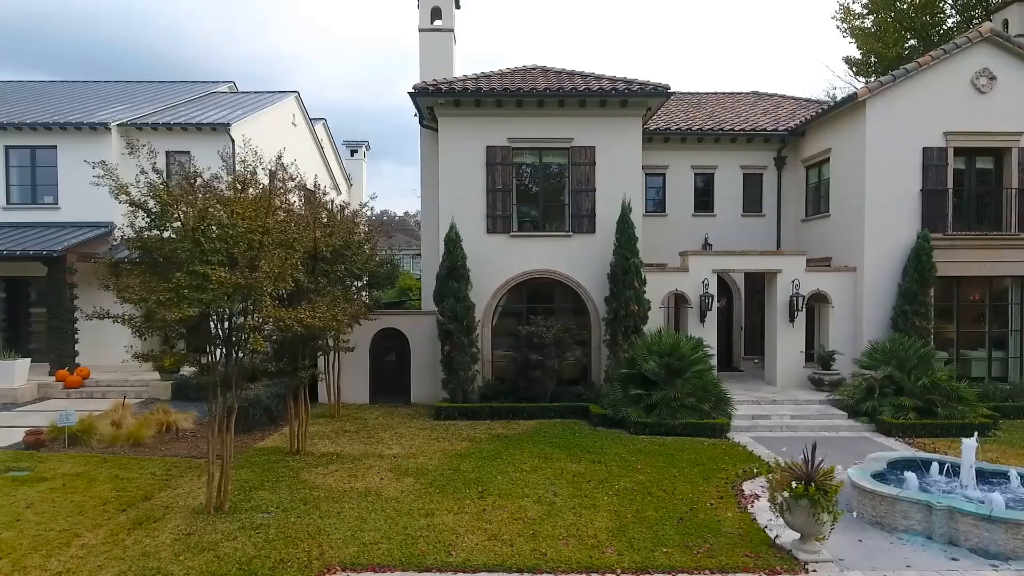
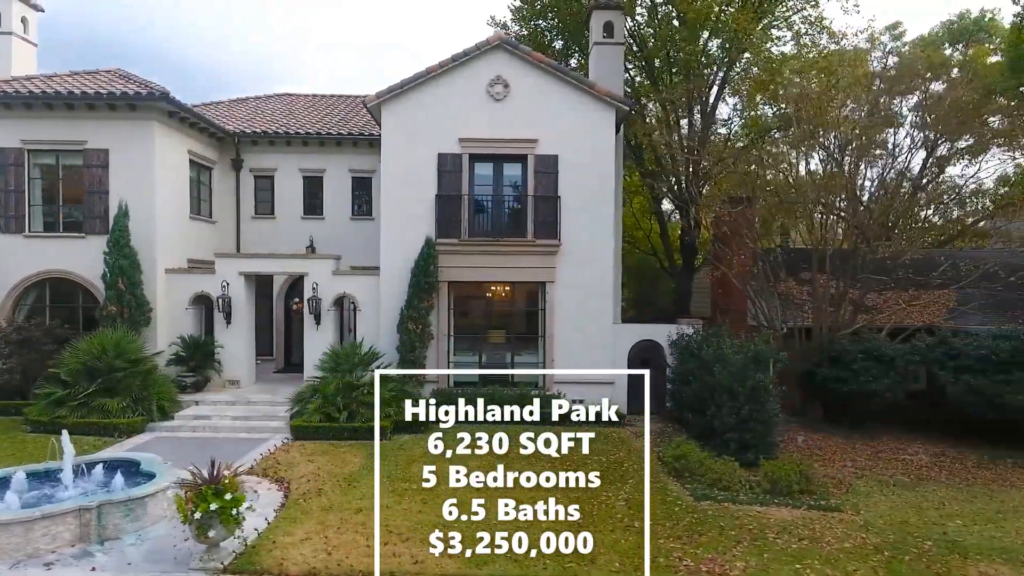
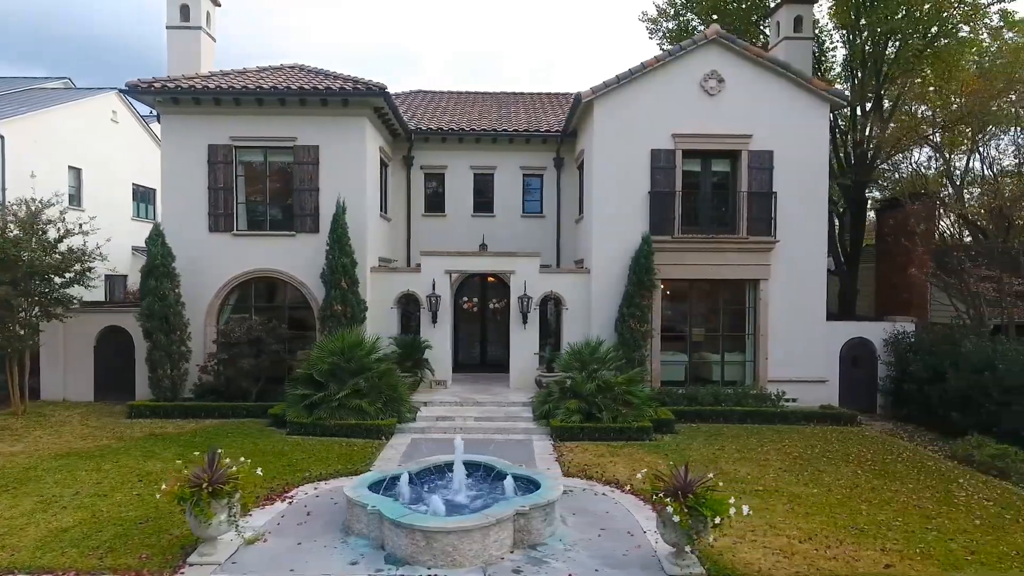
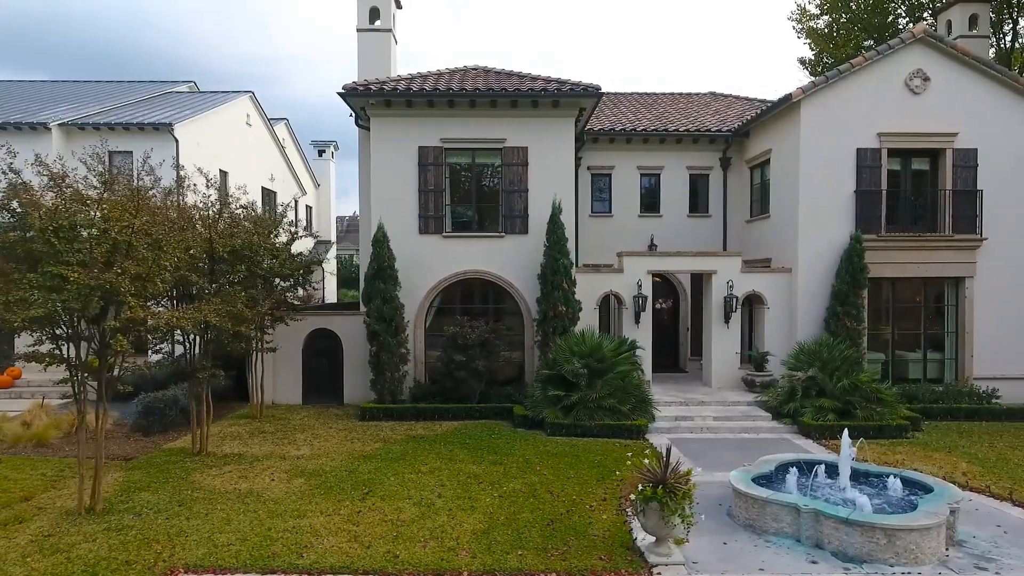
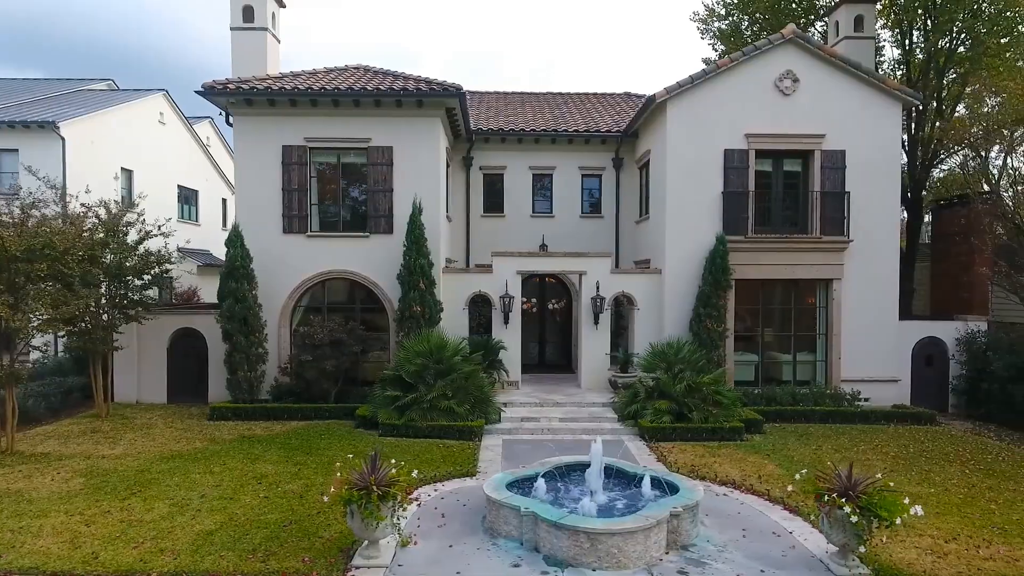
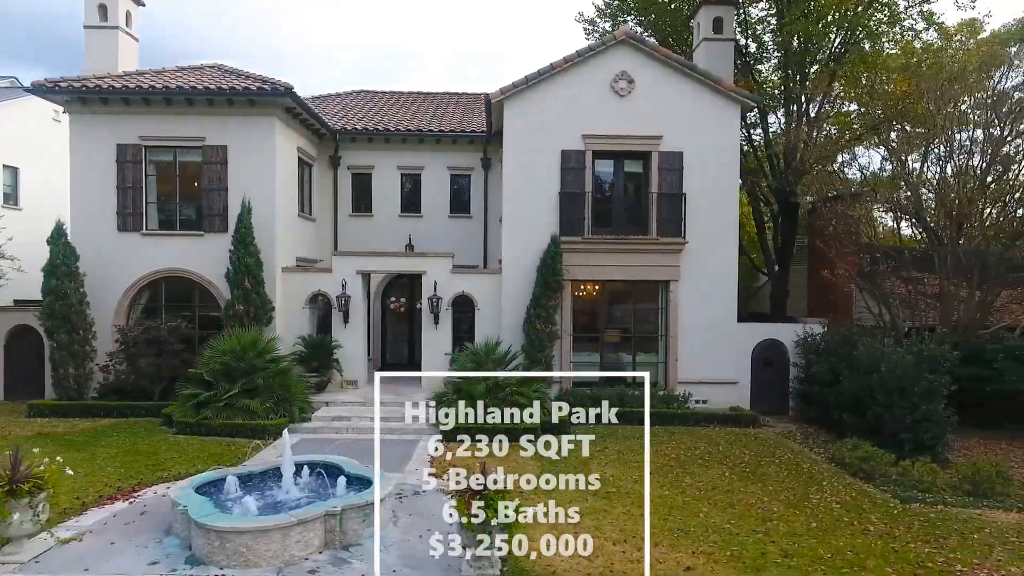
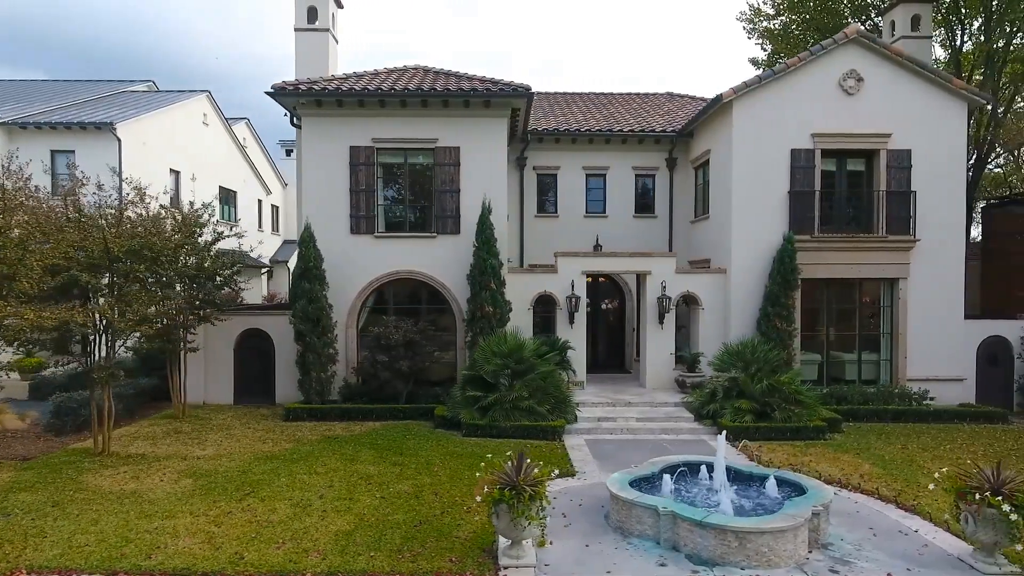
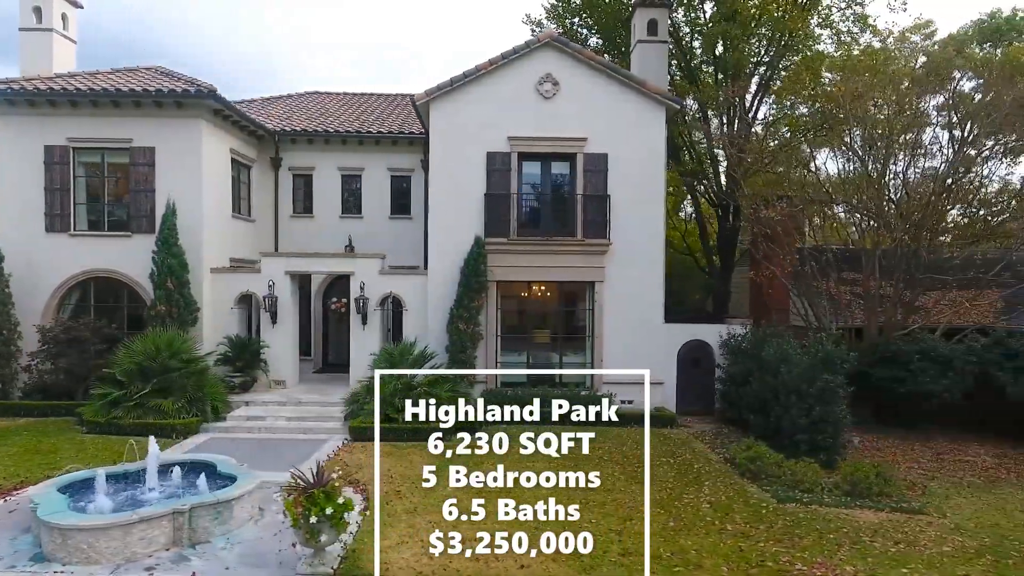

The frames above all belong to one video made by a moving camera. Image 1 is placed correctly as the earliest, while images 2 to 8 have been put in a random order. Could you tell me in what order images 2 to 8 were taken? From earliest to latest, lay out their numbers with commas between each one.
4, 7, 5, 3, 6, 8, 2
